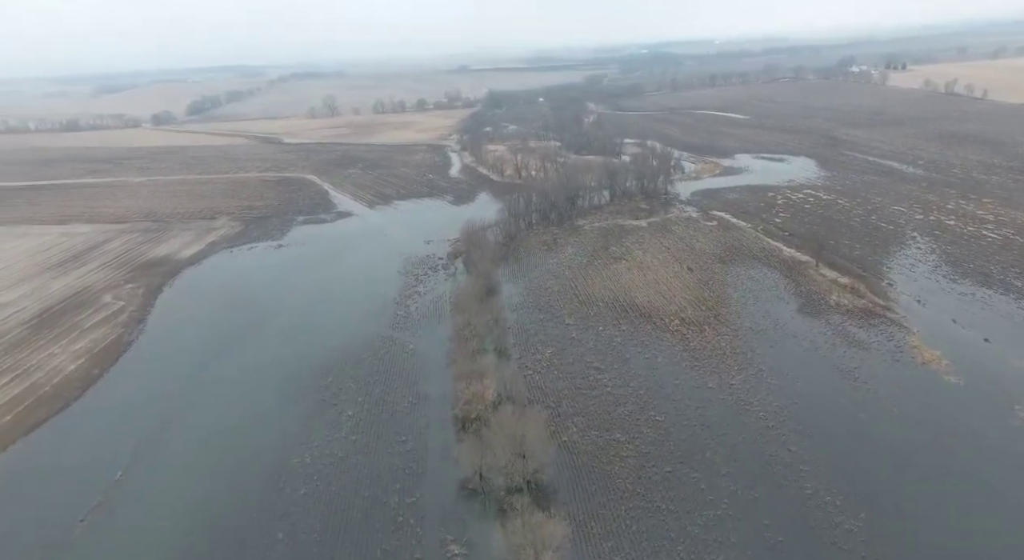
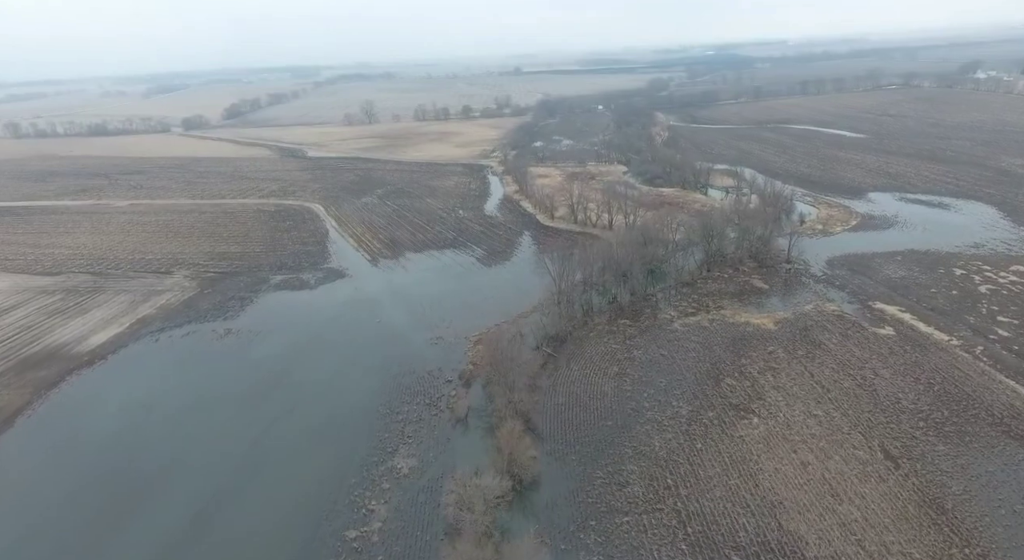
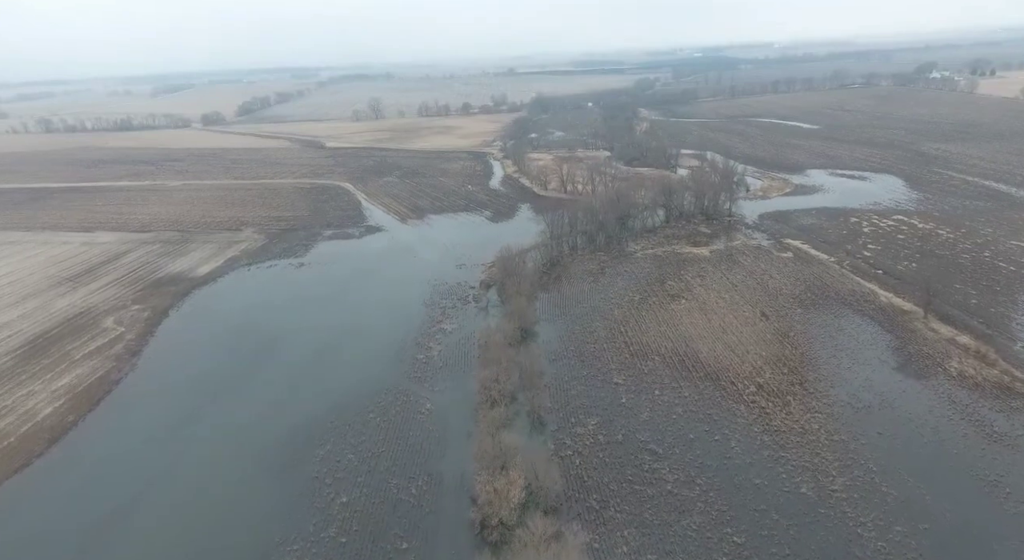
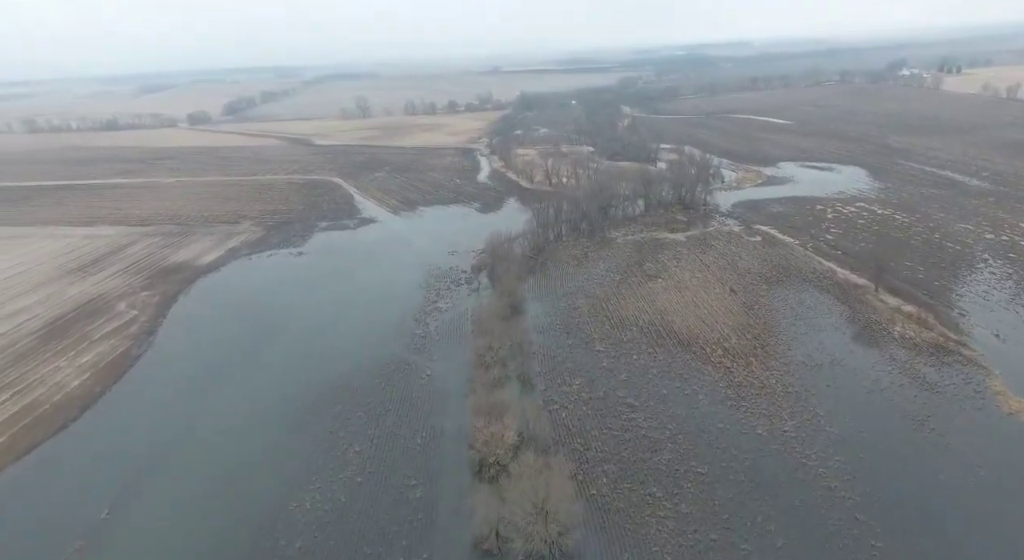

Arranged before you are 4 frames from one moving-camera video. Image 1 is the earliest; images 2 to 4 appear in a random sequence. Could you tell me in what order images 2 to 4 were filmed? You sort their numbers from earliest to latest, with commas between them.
4, 3, 2
